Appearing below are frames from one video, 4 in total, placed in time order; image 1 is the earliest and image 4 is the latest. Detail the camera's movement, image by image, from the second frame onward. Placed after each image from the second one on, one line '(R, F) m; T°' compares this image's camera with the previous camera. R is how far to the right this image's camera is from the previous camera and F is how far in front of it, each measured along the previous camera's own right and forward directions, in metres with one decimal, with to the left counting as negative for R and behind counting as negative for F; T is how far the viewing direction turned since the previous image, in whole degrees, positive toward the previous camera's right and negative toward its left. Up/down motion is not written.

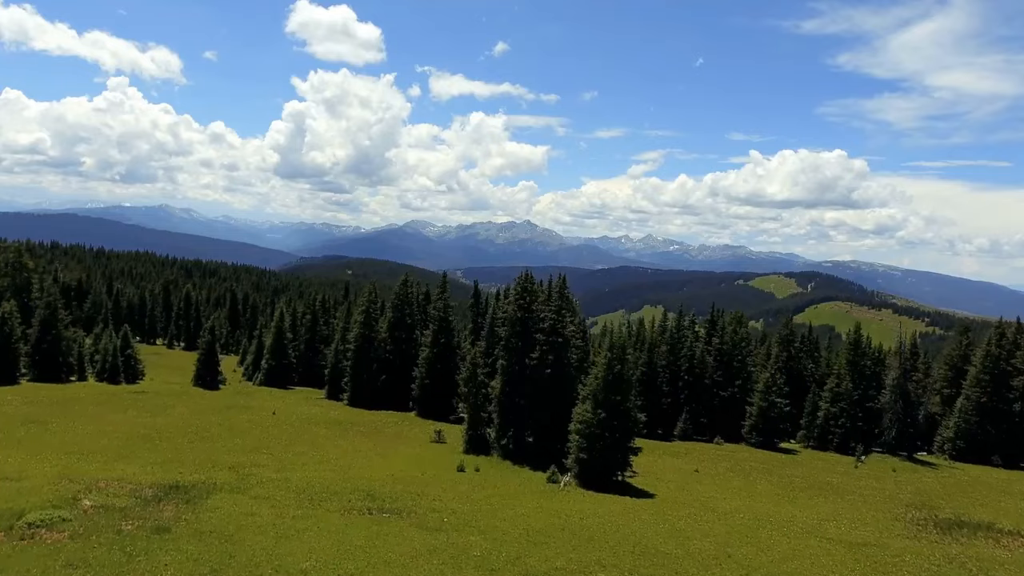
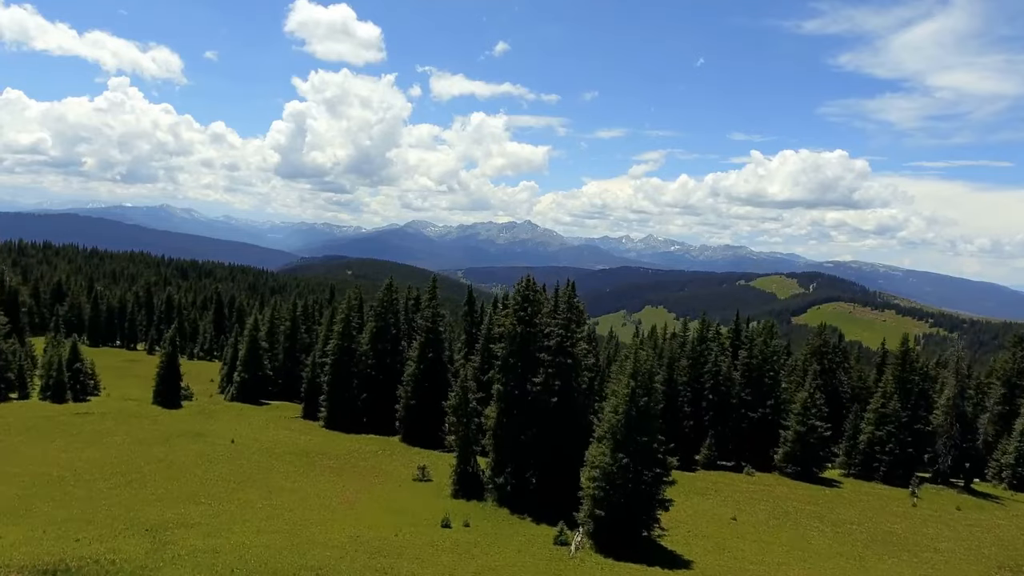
(+0.2, +10.5) m; 0°
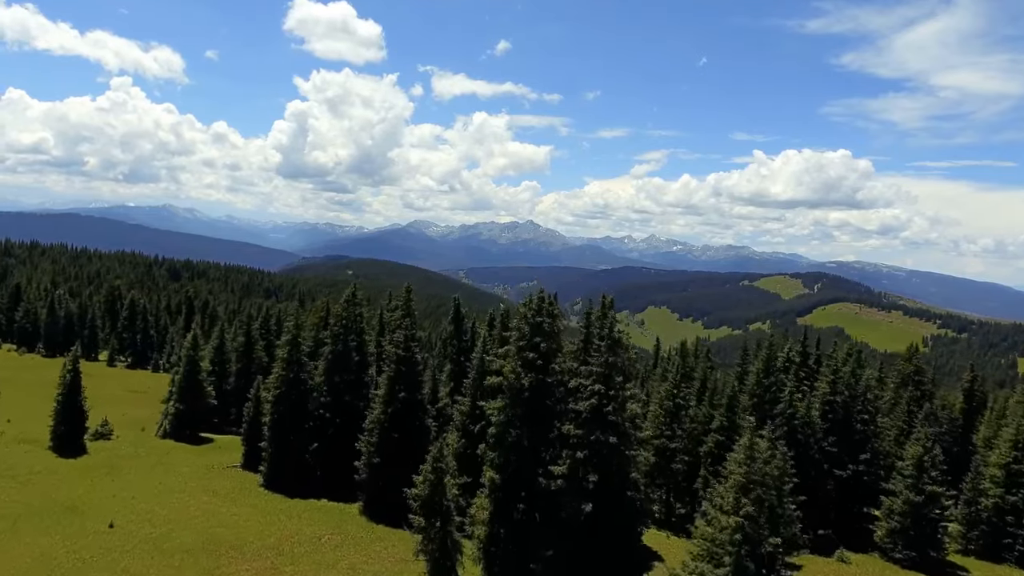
(-0.1, +18.9) m; 0°
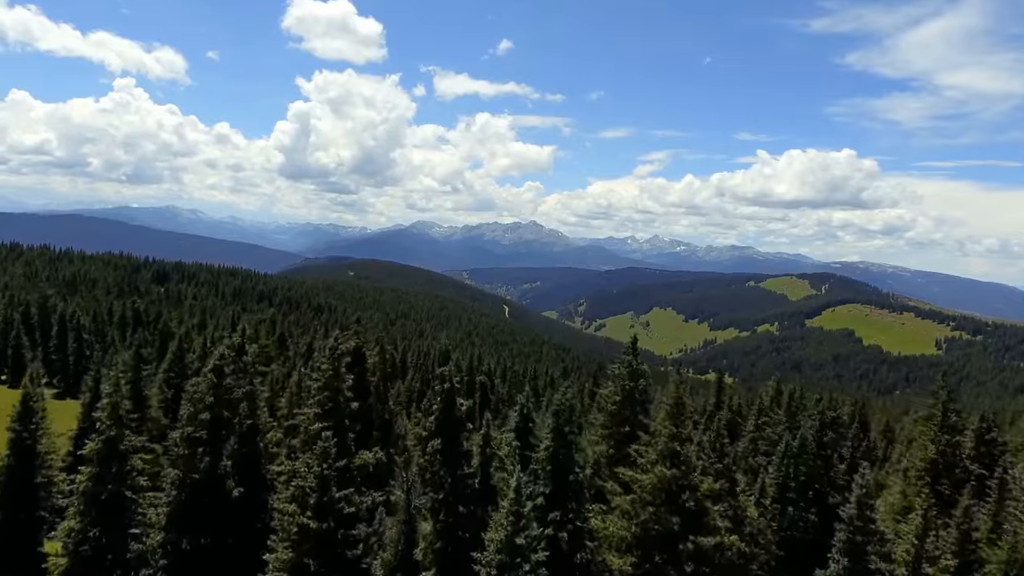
(-2.0, +29.7) m; 0°
